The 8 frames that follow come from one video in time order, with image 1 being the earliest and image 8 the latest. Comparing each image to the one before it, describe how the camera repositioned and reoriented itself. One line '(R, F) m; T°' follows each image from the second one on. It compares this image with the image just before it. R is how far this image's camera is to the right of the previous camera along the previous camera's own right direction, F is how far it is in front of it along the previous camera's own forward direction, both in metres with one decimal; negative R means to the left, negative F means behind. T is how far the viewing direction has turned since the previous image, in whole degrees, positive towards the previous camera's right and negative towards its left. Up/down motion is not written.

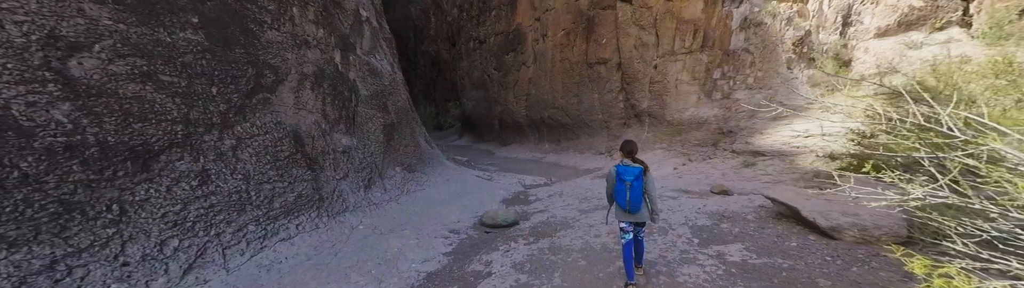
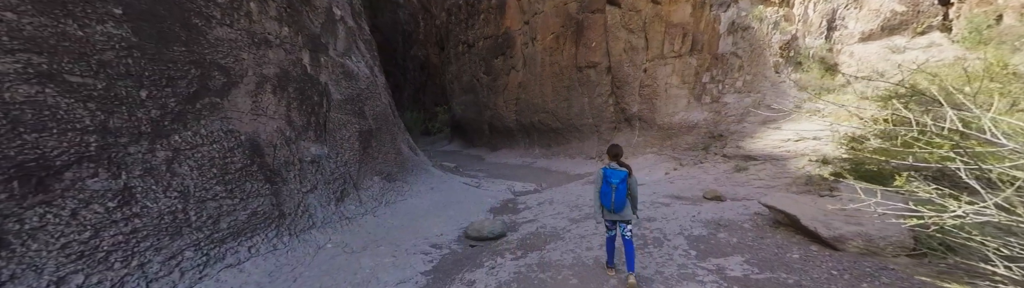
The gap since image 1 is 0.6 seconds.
(+0.1, +0.3) m; +2°
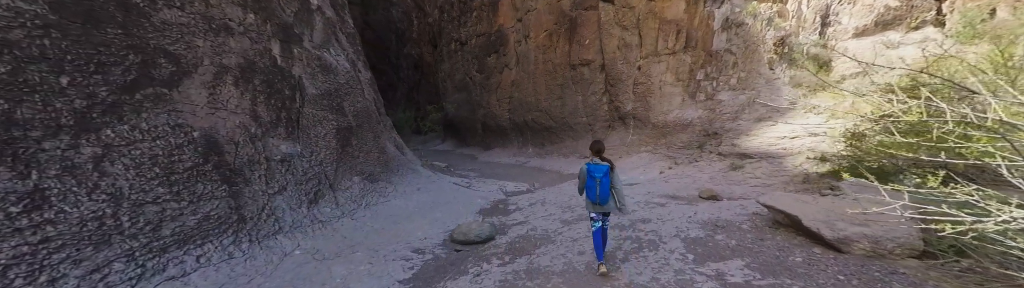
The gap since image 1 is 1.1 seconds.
(+0.1, +0.2) m; +1°
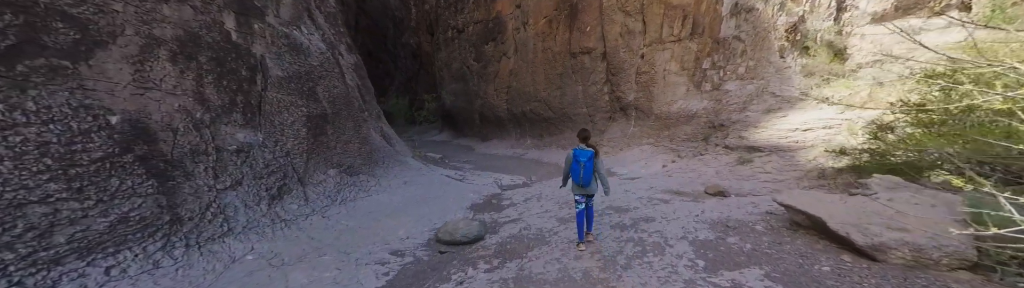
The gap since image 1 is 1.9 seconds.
(+0.1, +0.4) m; 0°
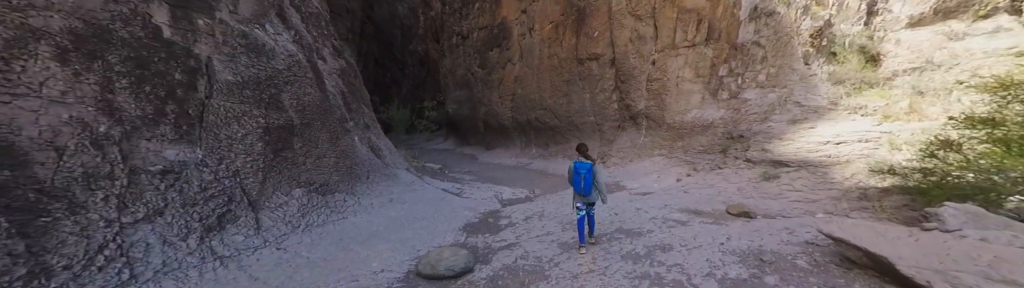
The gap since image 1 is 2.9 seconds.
(+0.1, +0.6) m; -1°
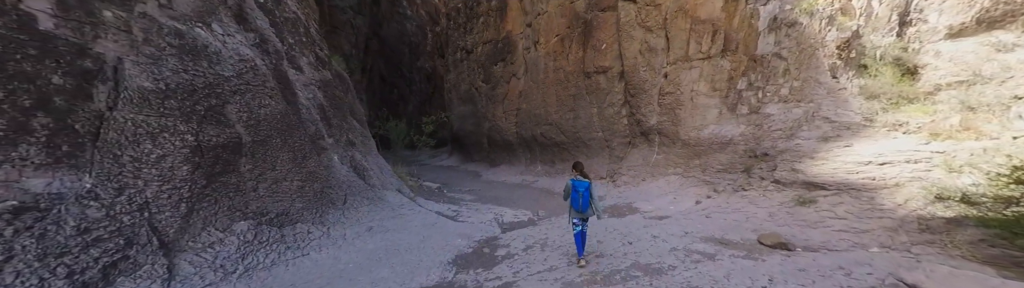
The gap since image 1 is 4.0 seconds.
(+0.1, +0.6) m; -1°
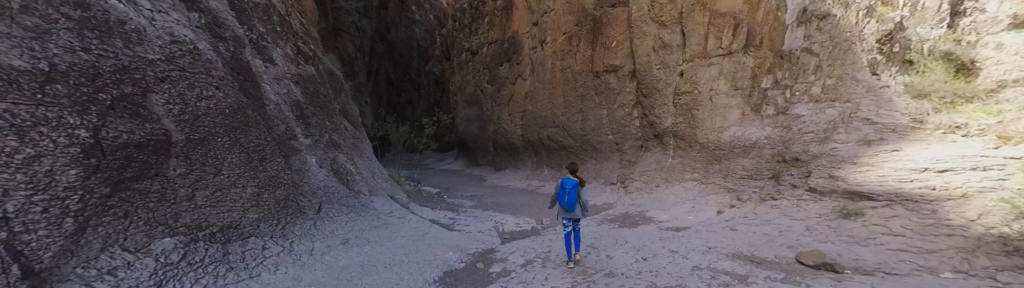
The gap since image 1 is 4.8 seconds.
(+0.1, +0.6) m; -2°
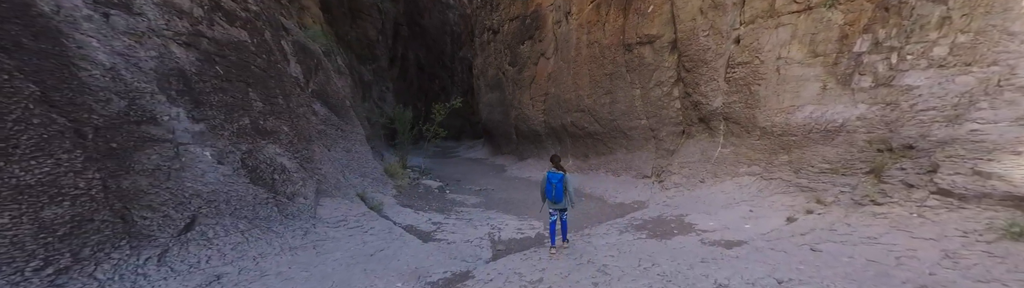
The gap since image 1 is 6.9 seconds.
(+0.6, +1.3) m; -7°
